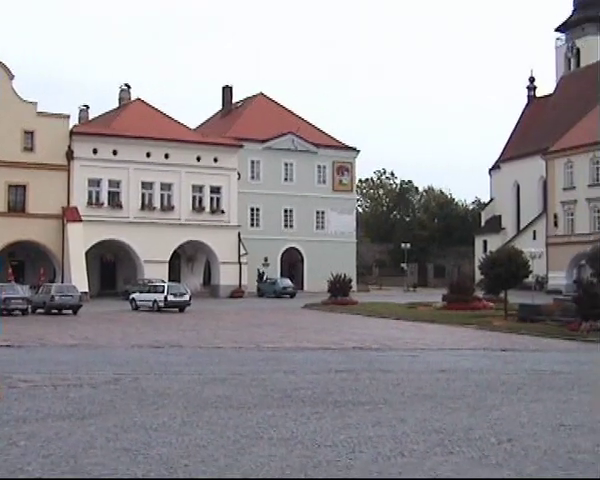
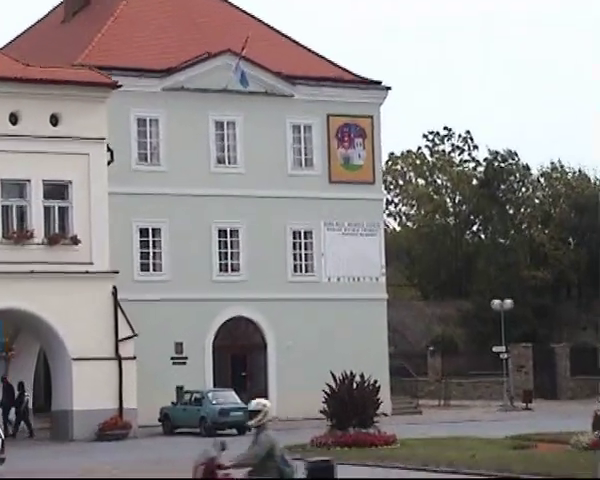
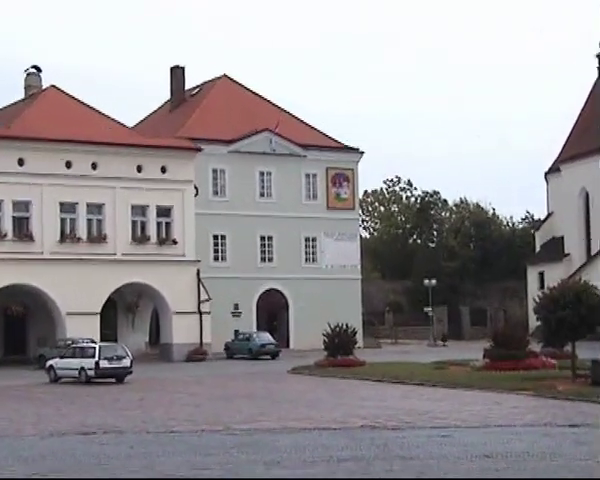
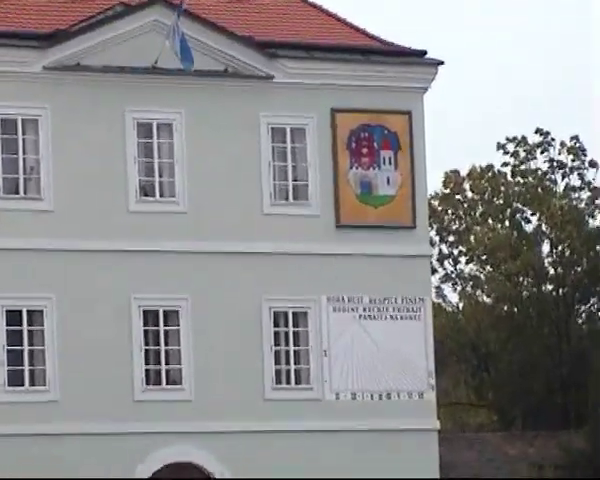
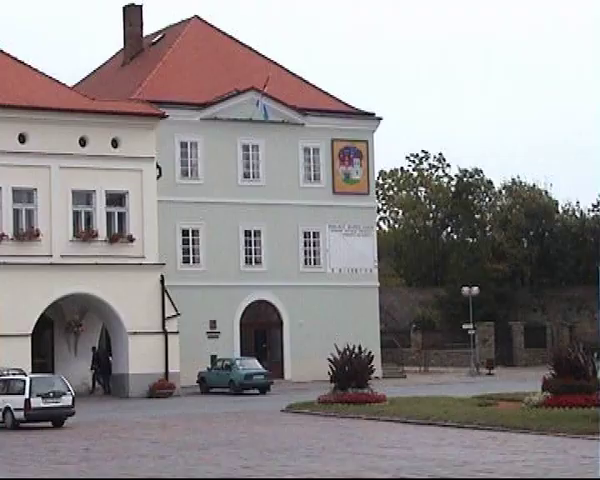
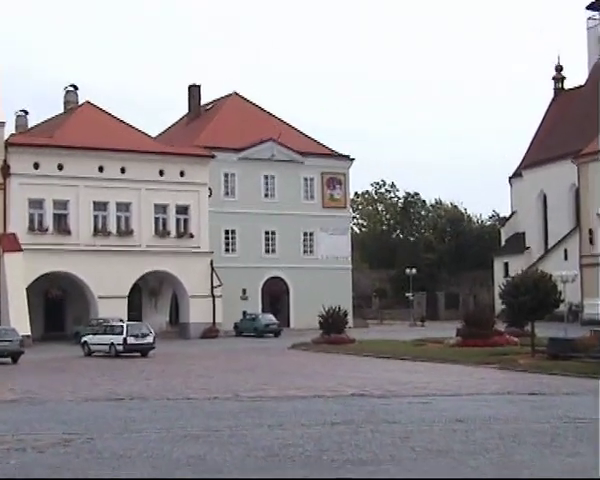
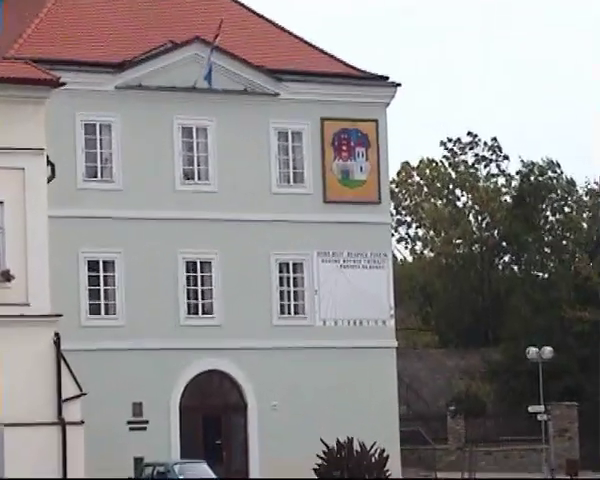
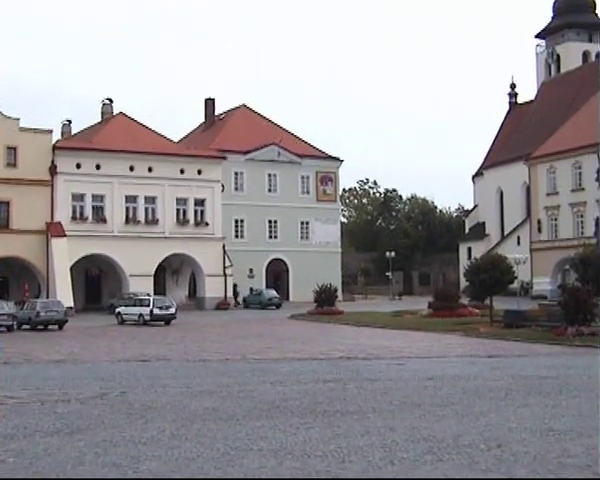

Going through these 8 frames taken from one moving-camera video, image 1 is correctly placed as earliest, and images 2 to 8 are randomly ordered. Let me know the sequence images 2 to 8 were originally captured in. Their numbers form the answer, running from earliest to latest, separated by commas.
8, 6, 3, 5, 2, 7, 4
